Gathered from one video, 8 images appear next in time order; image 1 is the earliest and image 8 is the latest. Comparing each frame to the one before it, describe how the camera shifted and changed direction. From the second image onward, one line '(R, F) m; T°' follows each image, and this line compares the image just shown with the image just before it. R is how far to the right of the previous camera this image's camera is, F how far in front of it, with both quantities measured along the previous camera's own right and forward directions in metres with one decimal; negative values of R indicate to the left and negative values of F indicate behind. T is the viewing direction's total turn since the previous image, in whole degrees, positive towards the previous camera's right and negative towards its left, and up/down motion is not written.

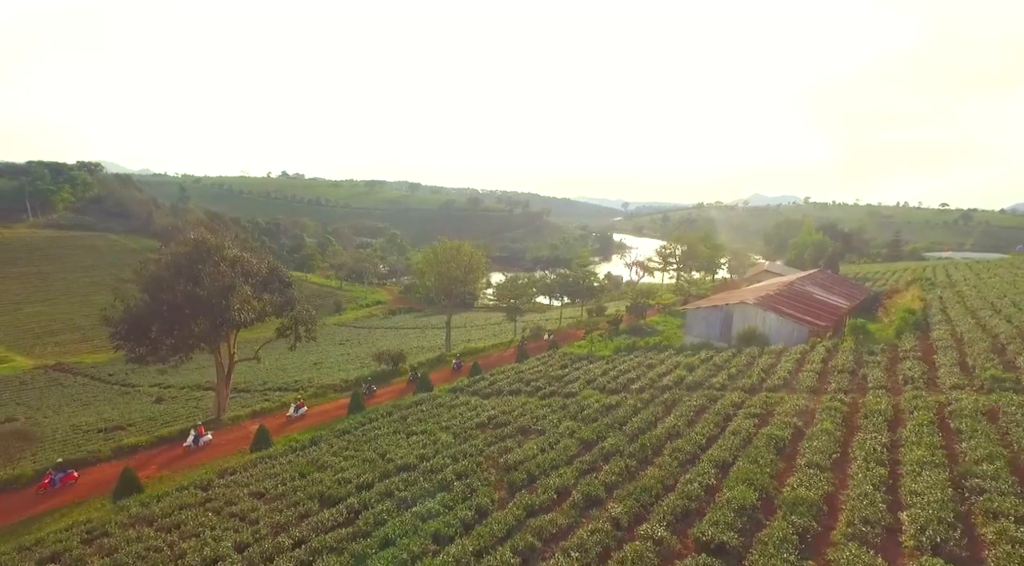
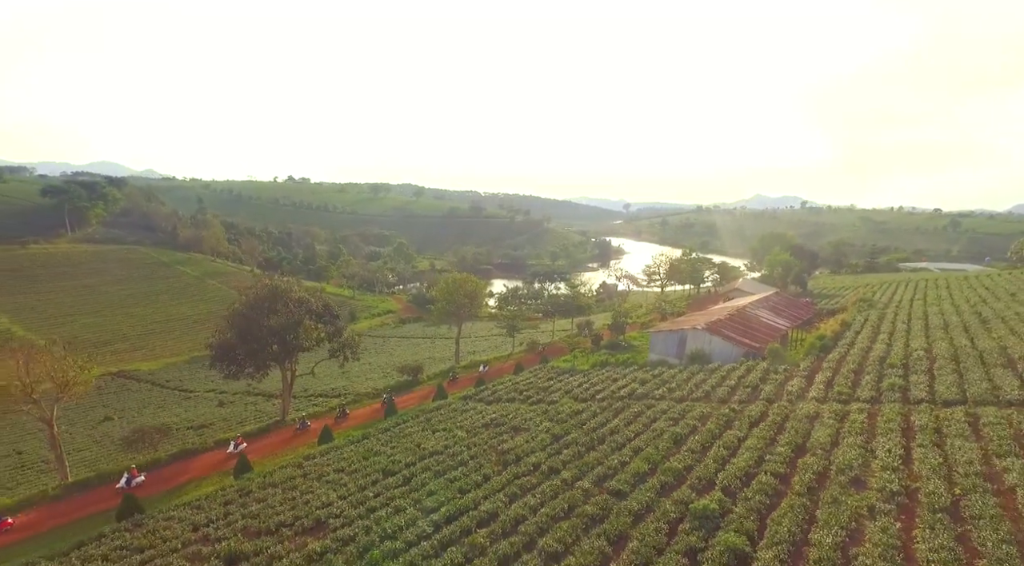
(+0.3, -9.6) m; 0°
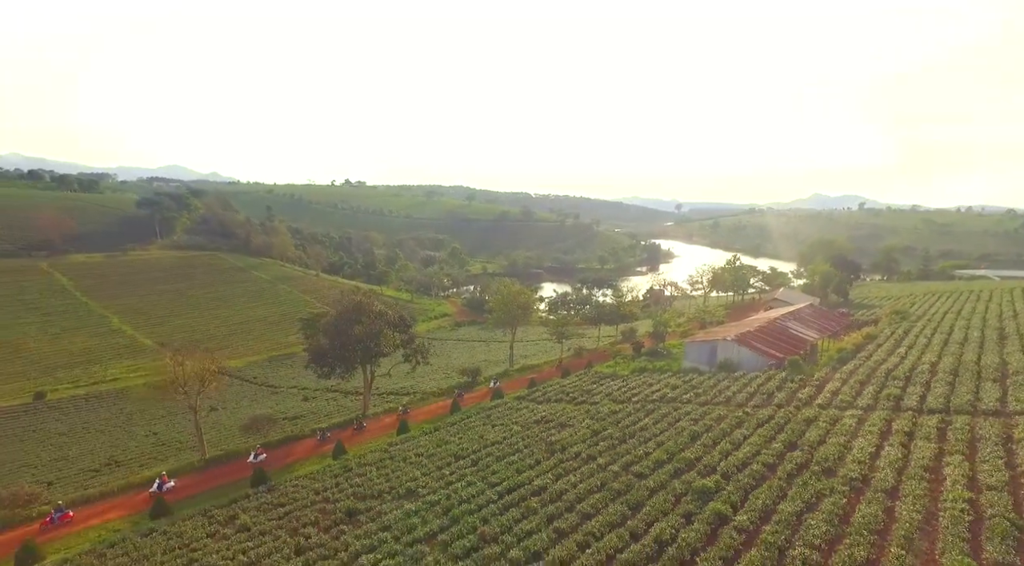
(+0.1, -6.3) m; -4°
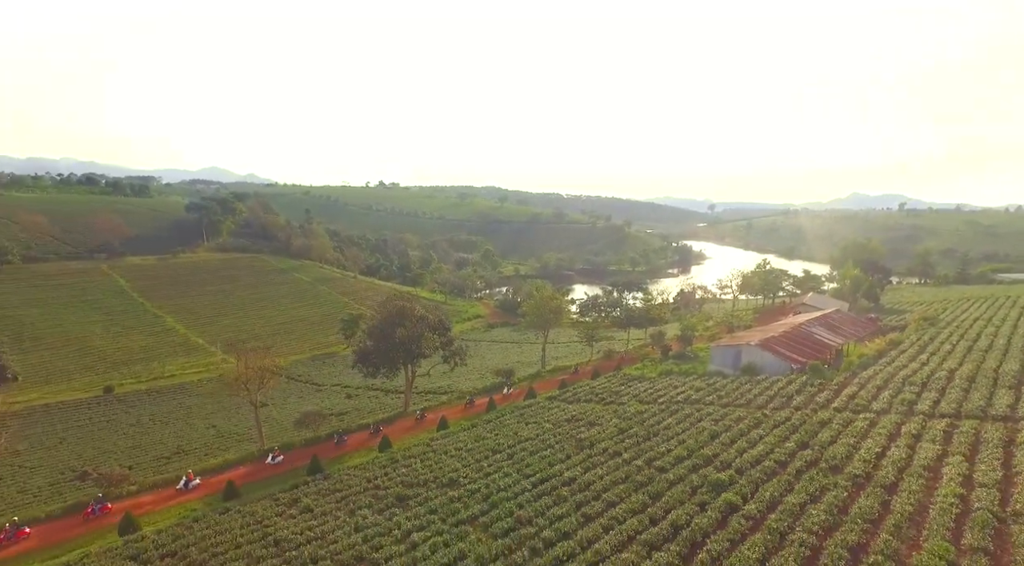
(-0.1, -2.8) m; -3°
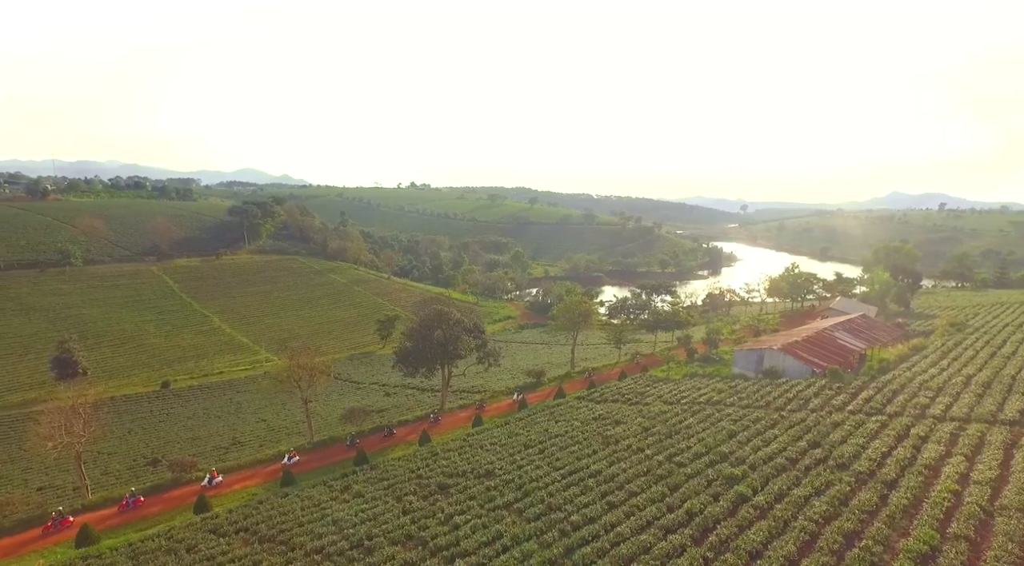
(-0.1, -2.8) m; -2°
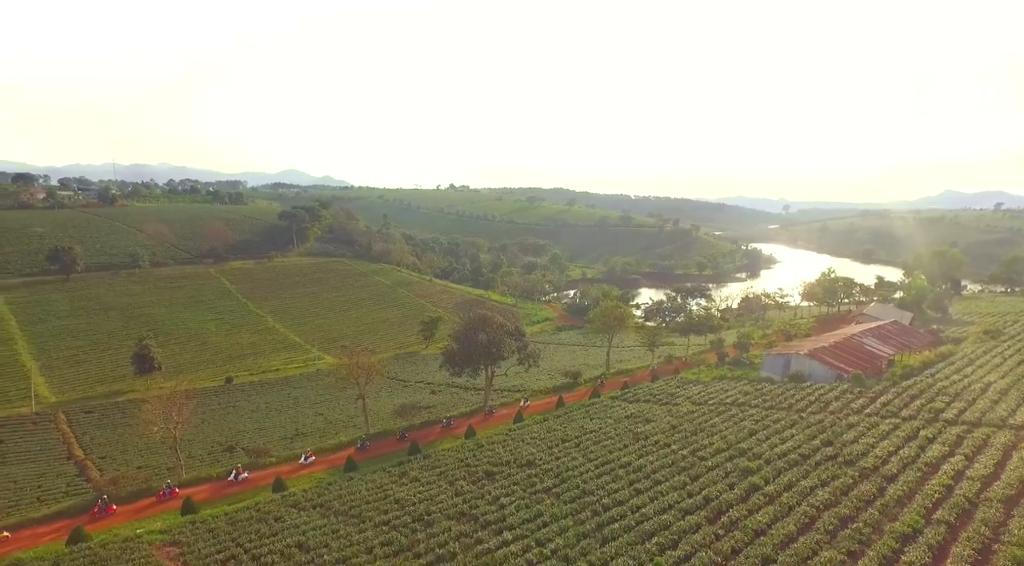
(-0.1, -3.9) m; -3°
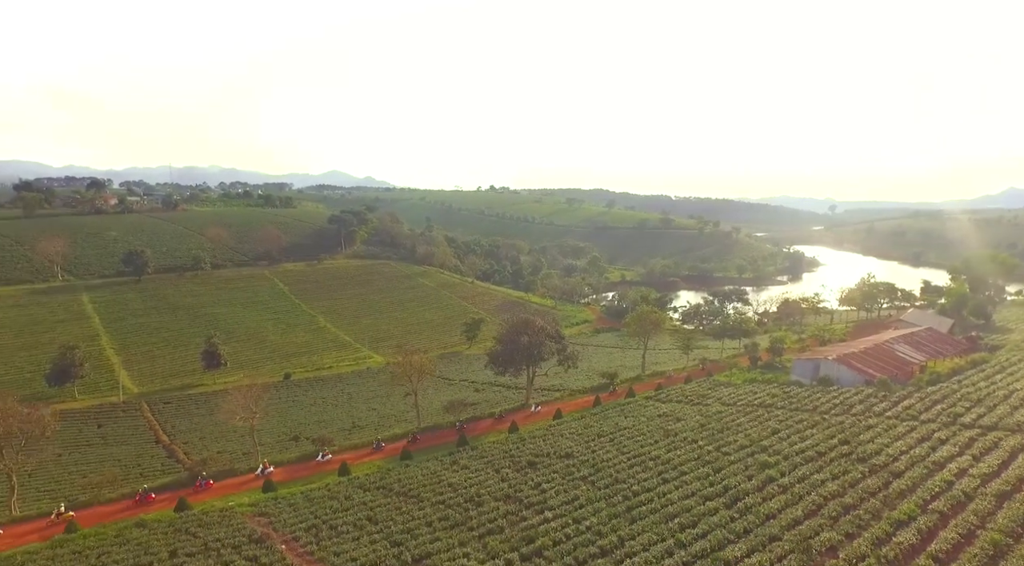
(-0.1, -3.9) m; -3°
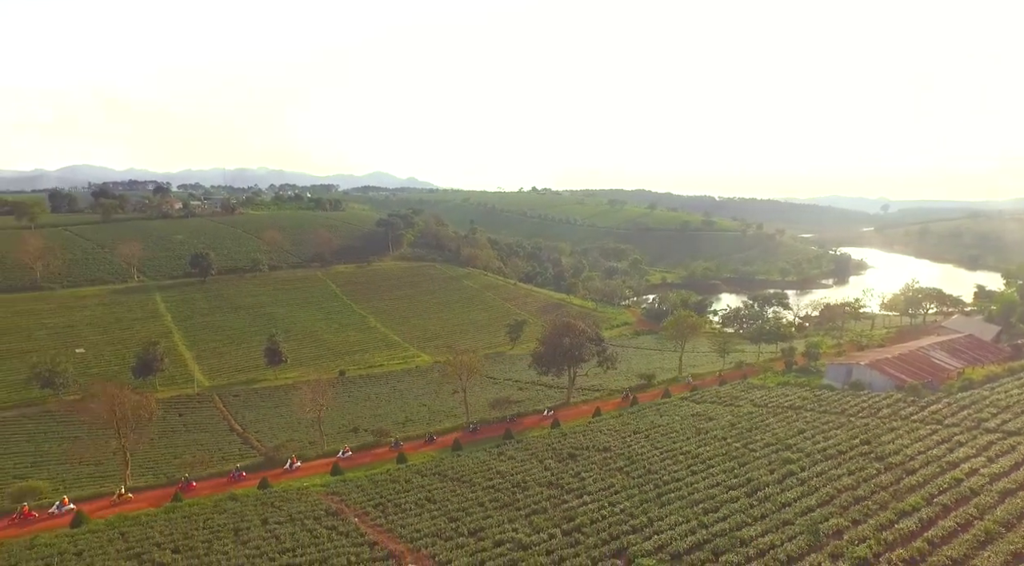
(-0.1, -3.8) m; -3°
